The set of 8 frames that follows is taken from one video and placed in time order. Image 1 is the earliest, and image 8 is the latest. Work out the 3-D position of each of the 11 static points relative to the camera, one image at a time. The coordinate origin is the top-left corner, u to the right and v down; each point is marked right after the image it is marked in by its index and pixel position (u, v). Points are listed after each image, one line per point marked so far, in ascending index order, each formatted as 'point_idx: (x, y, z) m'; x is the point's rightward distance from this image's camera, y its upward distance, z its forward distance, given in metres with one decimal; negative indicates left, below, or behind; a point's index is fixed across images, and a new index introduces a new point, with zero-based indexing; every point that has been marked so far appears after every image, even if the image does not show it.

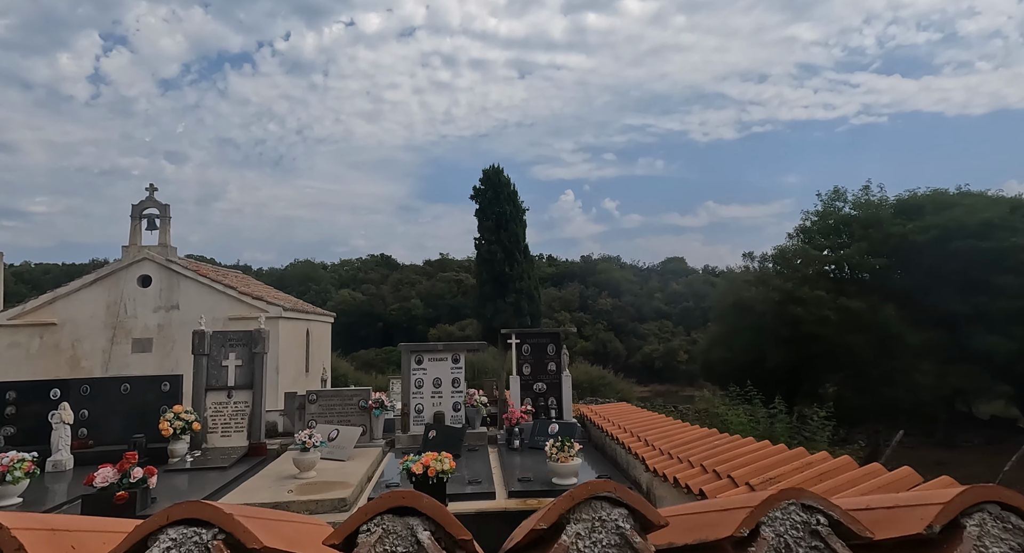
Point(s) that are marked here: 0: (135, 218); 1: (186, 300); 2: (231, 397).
0: (-12.7, +2.0, +20.7) m
1: (-10.6, -0.7, +20.0) m
2: (-4.7, -1.9, +9.8) m
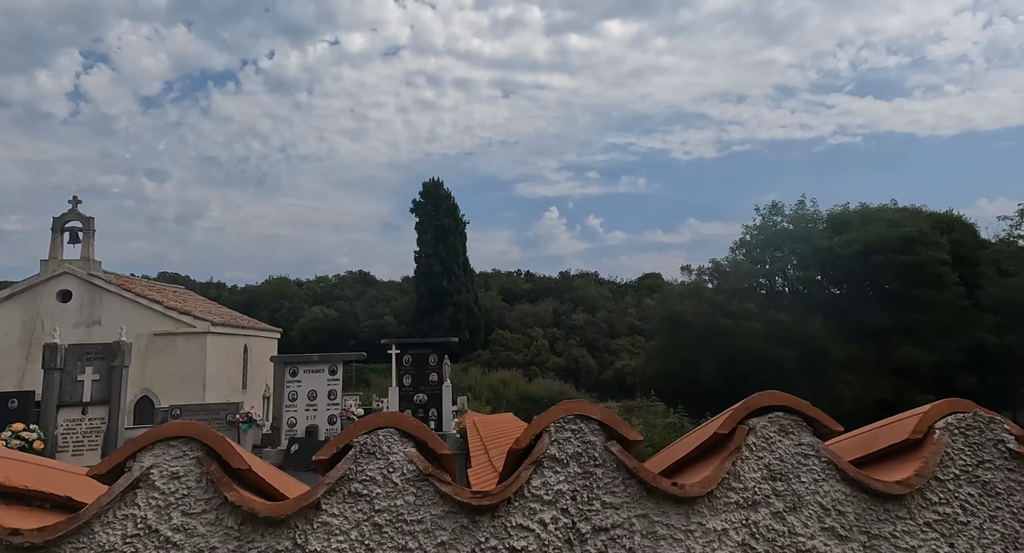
0: (-14.9, +1.5, +20.3) m
1: (-12.8, -1.2, +19.5) m
2: (-6.6, -2.0, +9.4) m
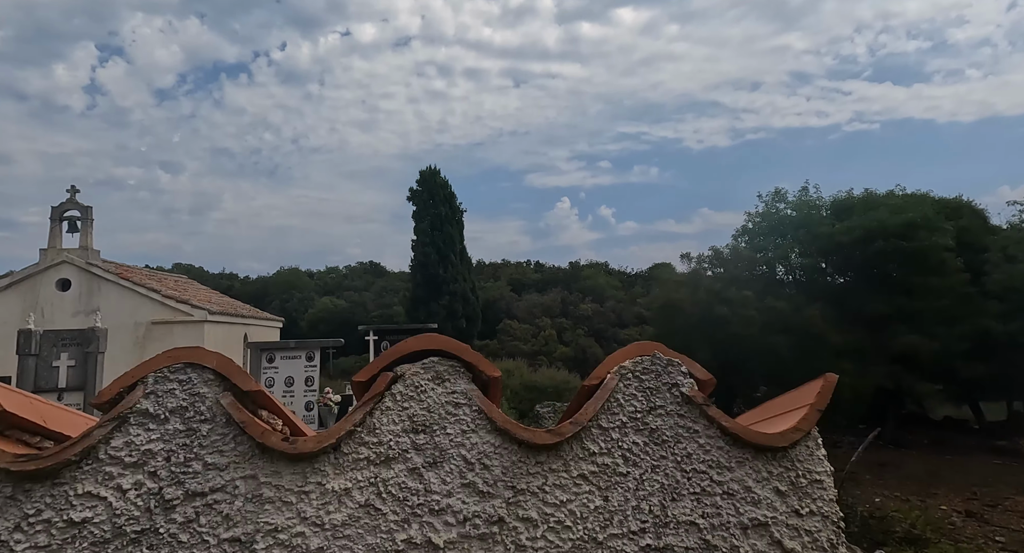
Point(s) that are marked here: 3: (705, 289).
0: (-15.0, +1.9, +20.4) m
1: (-12.9, -0.8, +19.7) m
2: (-6.9, -1.8, +9.5) m
3: (+6.3, -0.4, +20.0) m
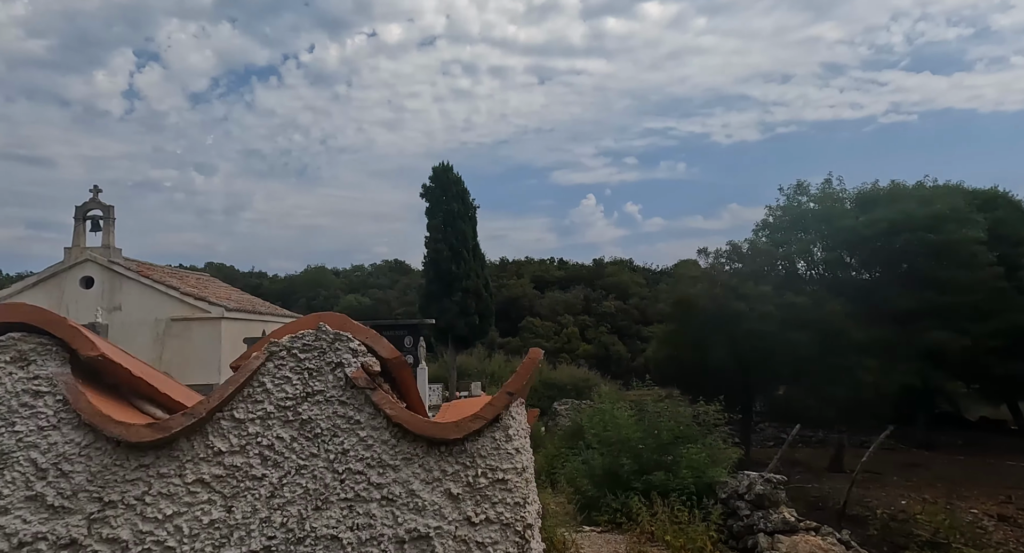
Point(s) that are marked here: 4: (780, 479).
0: (-14.6, +1.9, +20.9) m
1: (-12.5, -0.8, +20.1) m
2: (-6.9, -1.8, +9.6) m
3: (+6.7, -0.3, +19.6) m
4: (+4.3, -3.3, +10.0) m
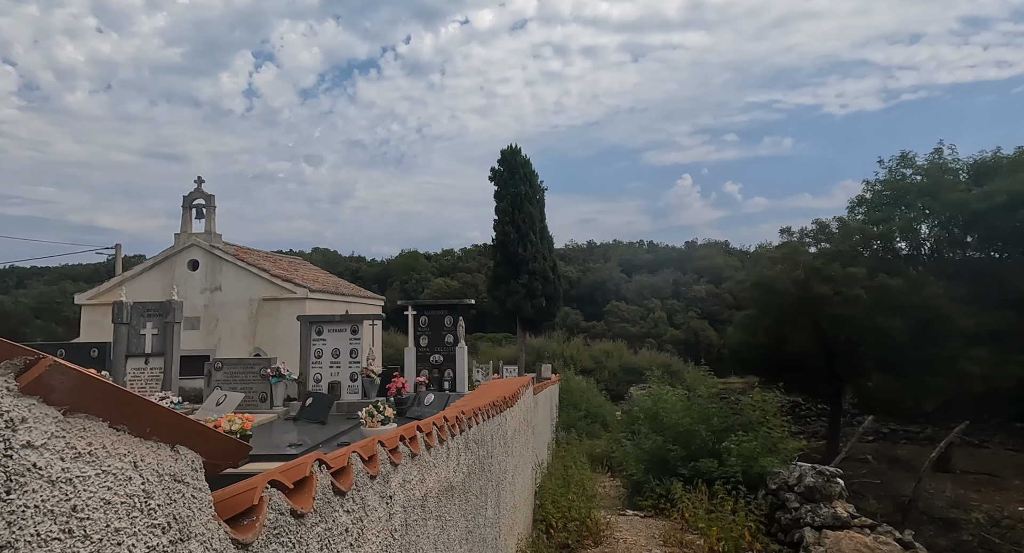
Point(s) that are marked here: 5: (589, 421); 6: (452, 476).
0: (-12.1, +2.5, +22.8) m
1: (-10.1, -0.2, +21.8) m
2: (-6.2, -1.4, +10.6) m
3: (+8.7, +0.3, +18.3) m
4: (+5.0, -3.0, +9.3) m
5: (+2.5, -4.6, +19.7) m
6: (-0.4, -1.2, +3.6) m
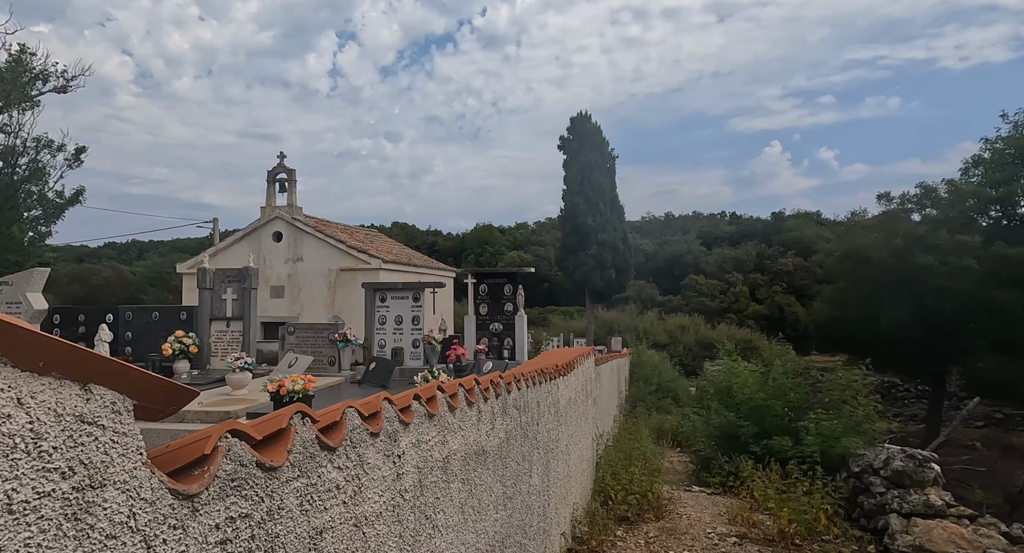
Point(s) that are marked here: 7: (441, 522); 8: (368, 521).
0: (-9.4, +3.6, +23.8) m
1: (-7.6, +0.8, +22.6) m
2: (-5.1, -0.9, +11.2) m
3: (+10.7, +1.1, +16.9) m
4: (+5.8, -2.5, +8.6) m
5: (+4.6, -3.7, +19.2) m
6: (-0.2, -0.9, +3.5) m
7: (-0.3, -1.1, +2.8) m
8: (-0.5, -0.8, +2.1) m
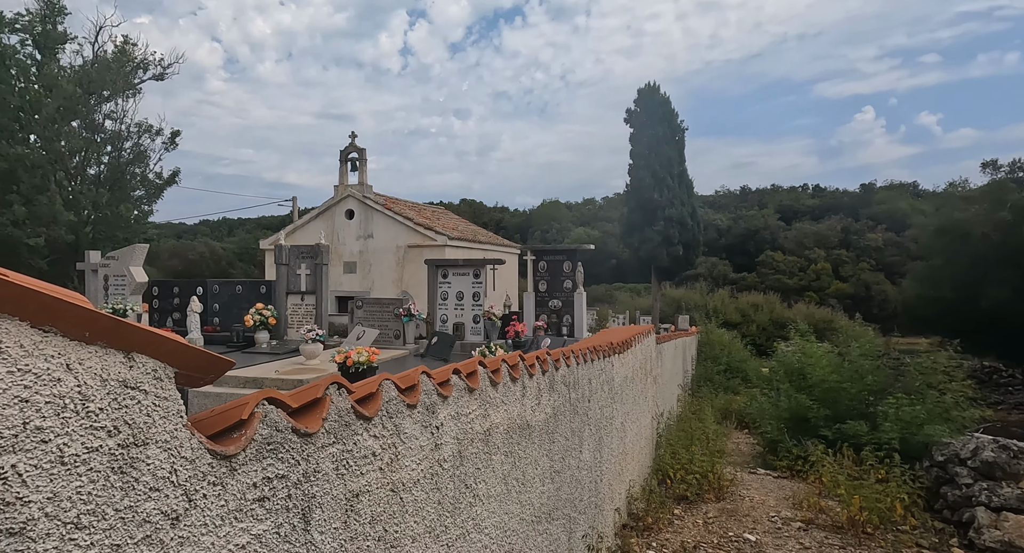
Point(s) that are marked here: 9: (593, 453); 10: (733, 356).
0: (-6.9, +4.6, +24.6) m
1: (-5.2, +1.7, +23.3) m
2: (-4.0, -0.4, +11.7) m
3: (+12.3, +1.7, +15.6) m
4: (+6.6, -2.2, +8.0) m
5: (+6.6, -3.0, +18.7) m
6: (+0.1, -0.8, +3.6) m
7: (-0.1, -1.0, +2.9) m
8: (-0.4, -0.8, +2.2) m
9: (+0.7, -1.5, +5.3) m
10: (+7.1, -2.6, +19.7) m
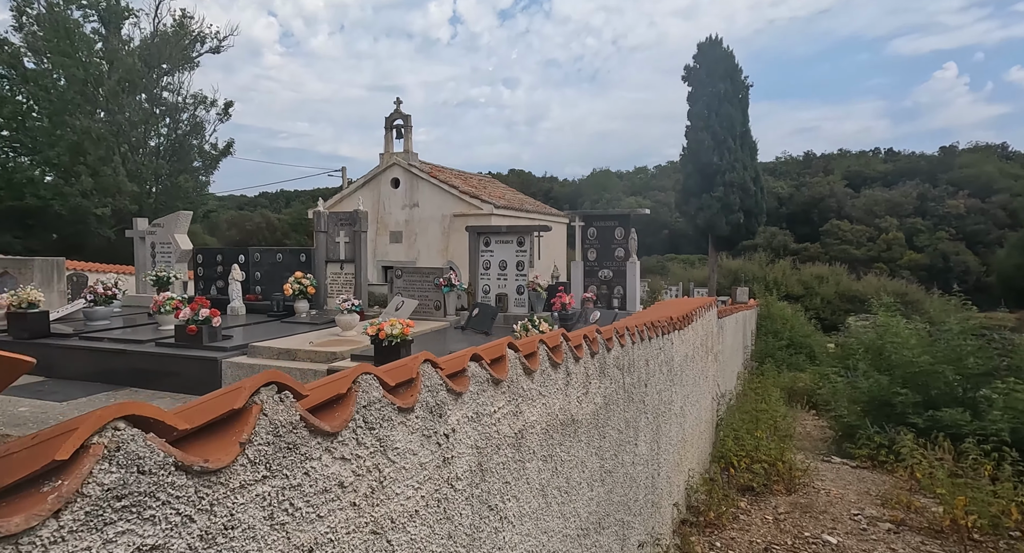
0: (-5.0, +5.8, +24.1) m
1: (-3.4, +2.9, +22.9) m
2: (-3.1, +0.2, +11.3) m
3: (+13.5, +2.4, +13.8) m
4: (+7.1, -1.9, +6.8) m
5: (+8.0, -2.2, +17.6) m
6: (+0.3, -0.6, +2.9) m
7: (0.0, -0.9, +2.3) m
8: (-0.3, -0.6, +1.6) m
9: (+1.0, -1.3, +4.6) m
10: (+8.6, -1.7, +18.5) m
